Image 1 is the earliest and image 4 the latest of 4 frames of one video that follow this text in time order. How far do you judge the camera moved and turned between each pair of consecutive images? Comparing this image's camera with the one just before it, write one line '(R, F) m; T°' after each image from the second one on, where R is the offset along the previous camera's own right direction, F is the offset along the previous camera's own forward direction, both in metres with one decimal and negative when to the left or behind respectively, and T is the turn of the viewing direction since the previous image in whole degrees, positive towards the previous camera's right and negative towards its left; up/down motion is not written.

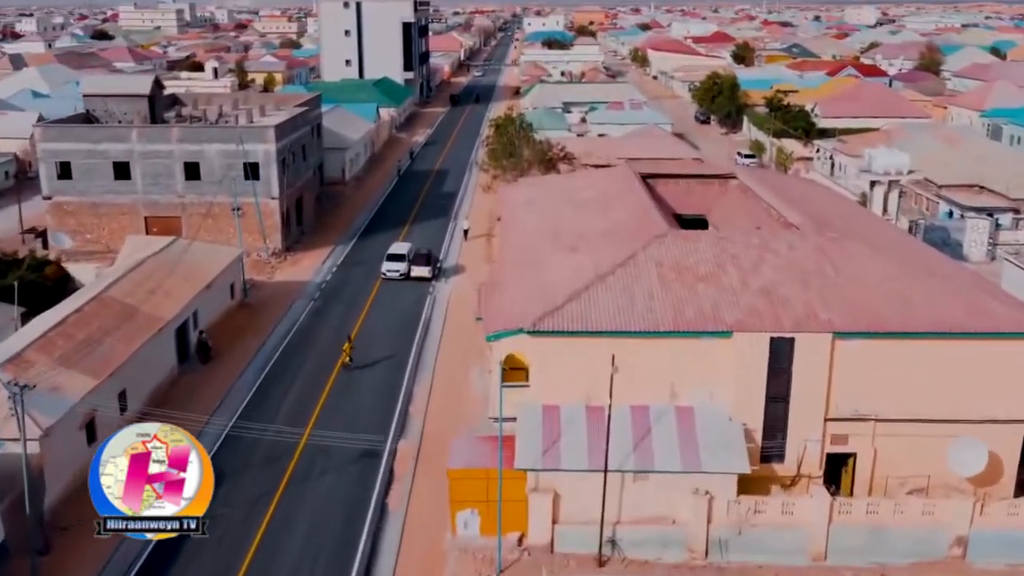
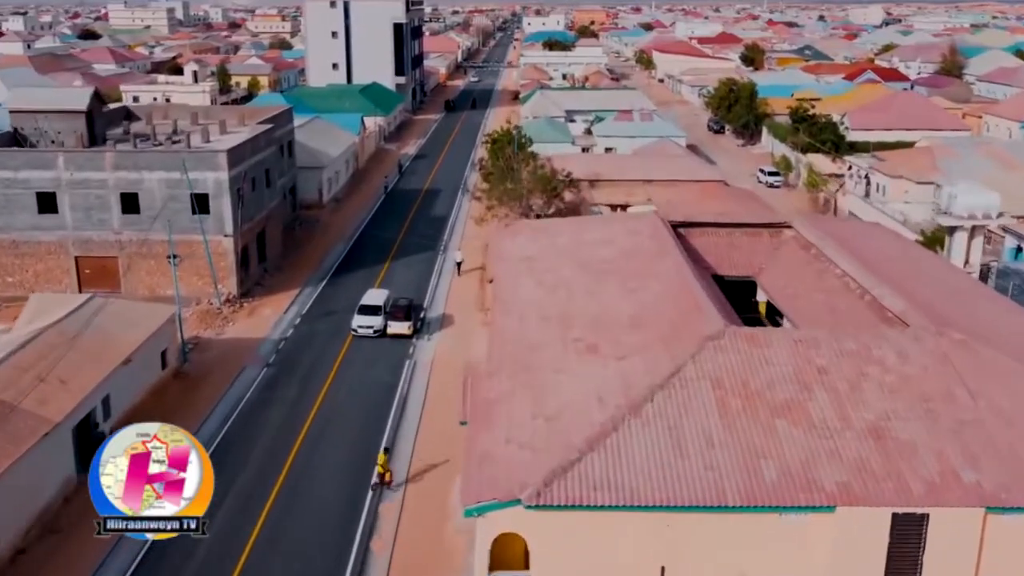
(+0.1, +6.8) m; 0°
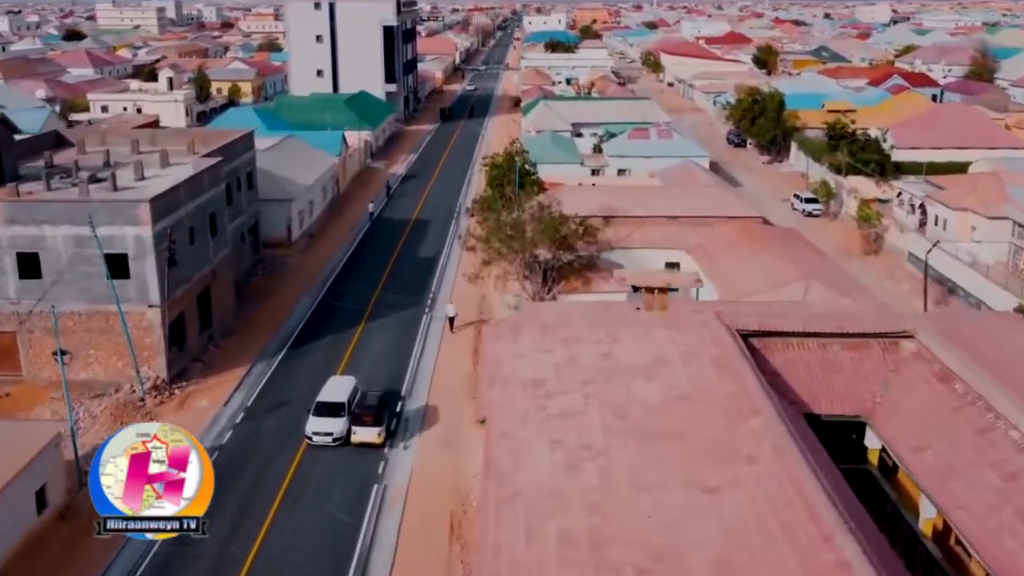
(0.0, +7.8) m; 0°
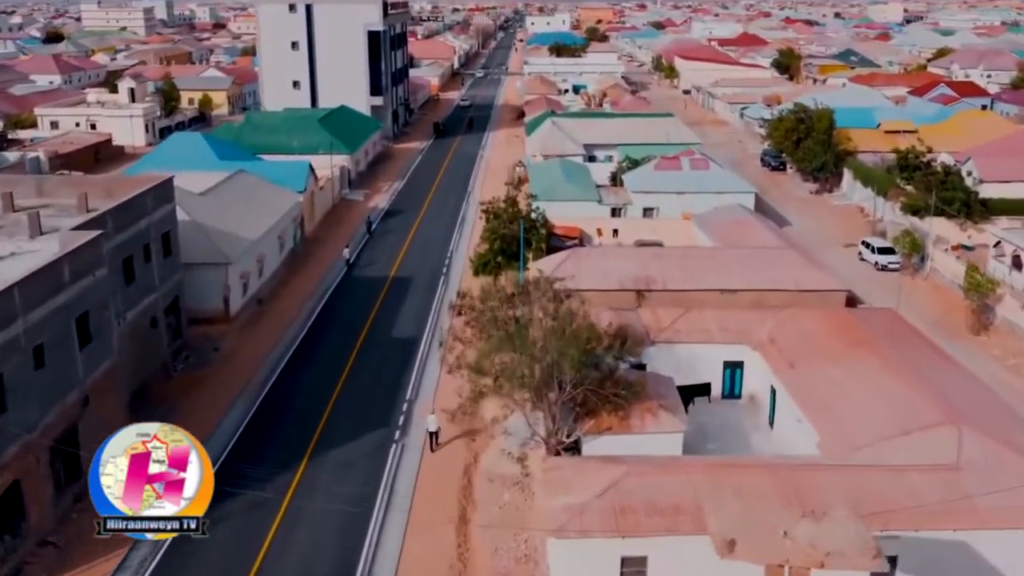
(0.0, +10.6) m; 0°
